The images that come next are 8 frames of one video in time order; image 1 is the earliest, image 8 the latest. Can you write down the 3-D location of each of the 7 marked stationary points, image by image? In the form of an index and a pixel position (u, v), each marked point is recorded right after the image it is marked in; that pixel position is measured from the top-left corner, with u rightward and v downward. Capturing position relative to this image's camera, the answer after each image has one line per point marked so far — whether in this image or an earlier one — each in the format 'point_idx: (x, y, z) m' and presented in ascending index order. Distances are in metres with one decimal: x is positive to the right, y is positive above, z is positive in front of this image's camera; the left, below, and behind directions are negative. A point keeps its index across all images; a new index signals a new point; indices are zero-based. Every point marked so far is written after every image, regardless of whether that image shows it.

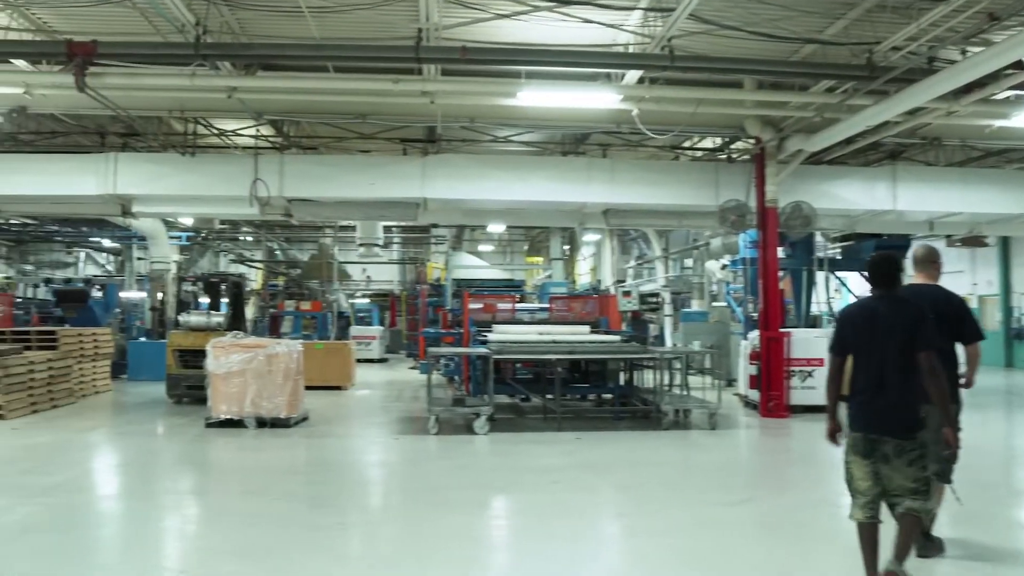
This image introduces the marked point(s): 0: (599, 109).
0: (+0.8, +1.6, +9.2) m
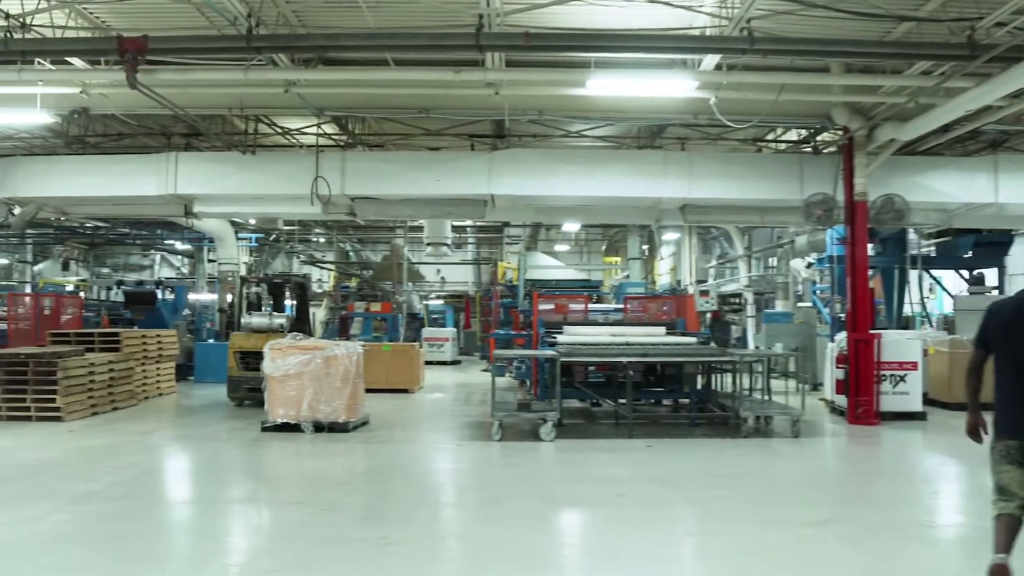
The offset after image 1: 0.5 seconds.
0: (+1.4, +1.6, +8.7) m
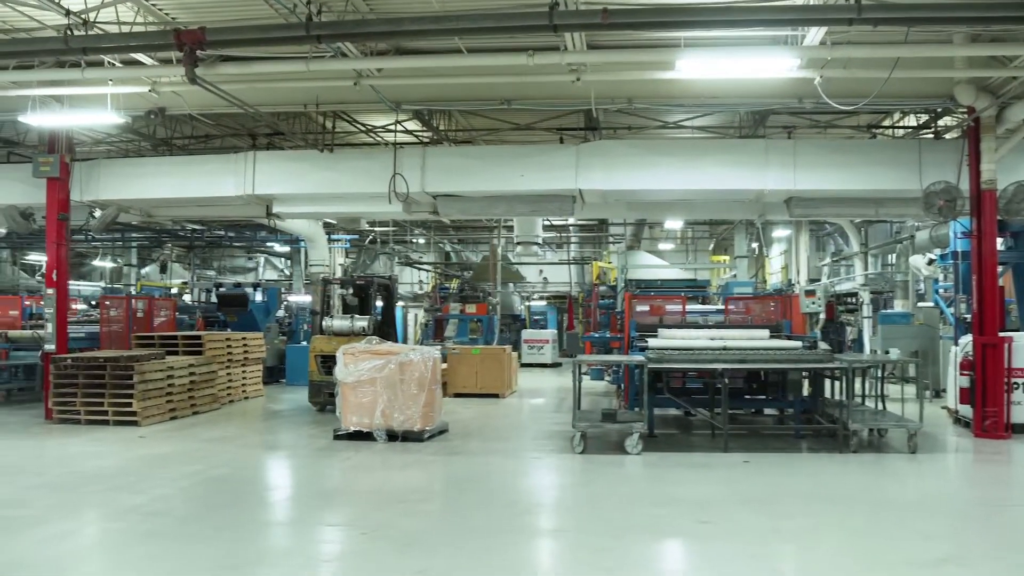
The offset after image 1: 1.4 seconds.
0: (+2.0, +1.6, +7.9) m
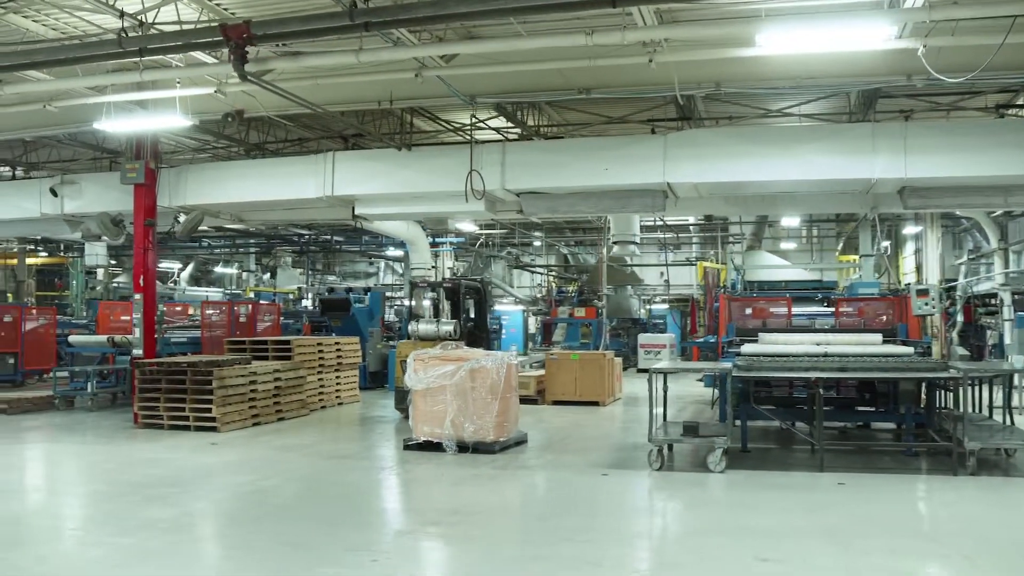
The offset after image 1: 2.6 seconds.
0: (+2.5, +1.6, +7.1) m
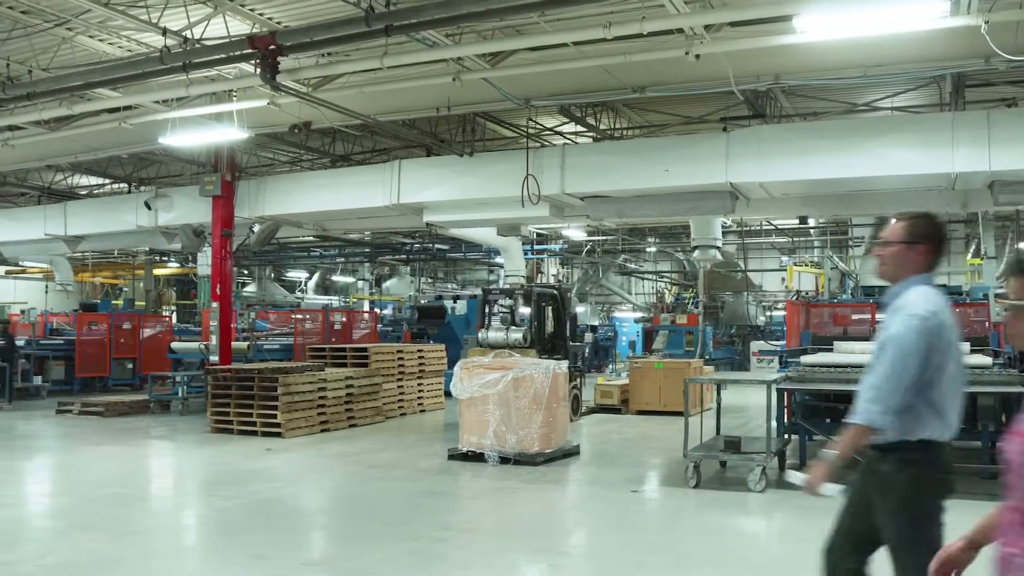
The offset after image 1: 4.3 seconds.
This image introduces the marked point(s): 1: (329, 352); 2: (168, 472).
0: (+2.7, +1.6, +6.5) m
1: (-1.9, -0.7, +10.7) m
2: (-2.6, -1.4, +7.8) m
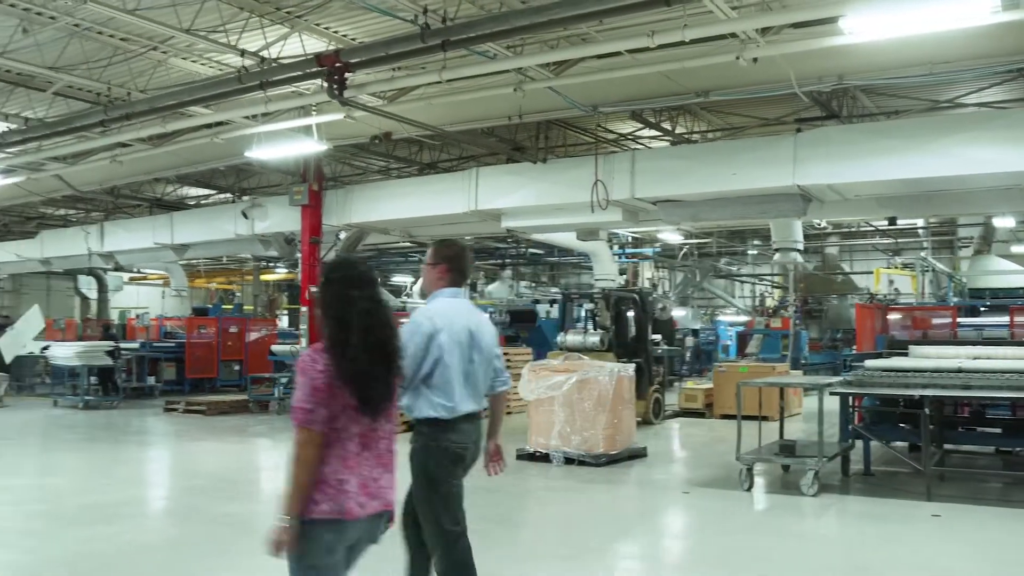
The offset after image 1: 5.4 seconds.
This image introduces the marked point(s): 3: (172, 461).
0: (+3.0, +1.6, +6.3) m
1: (-1.1, -0.7, +11.1) m
2: (-2.1, -1.5, +8.3) m
3: (-2.9, -1.5, +8.6) m
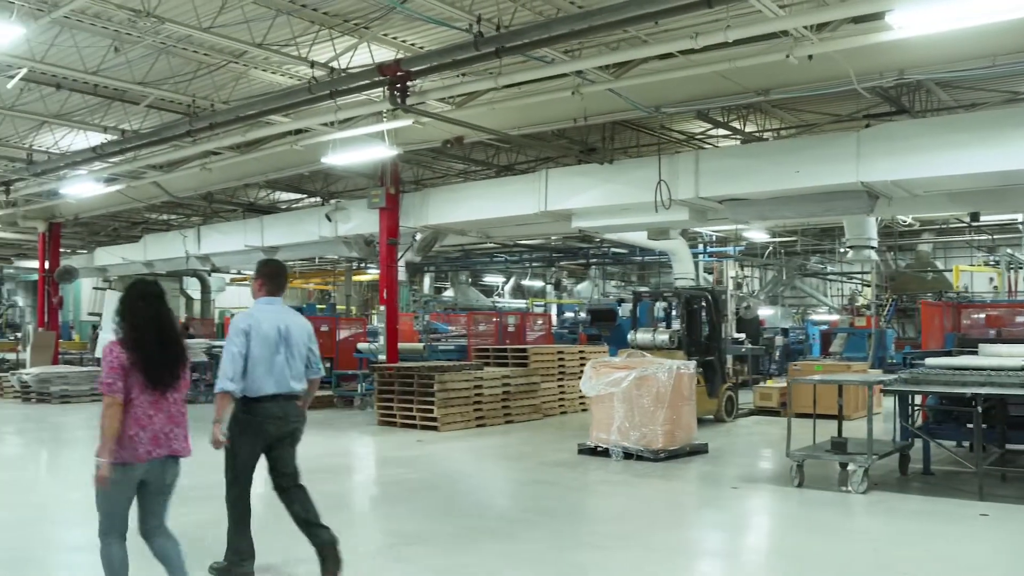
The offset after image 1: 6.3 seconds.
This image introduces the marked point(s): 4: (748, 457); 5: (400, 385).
0: (+3.3, +1.6, +6.2) m
1: (-0.2, -0.7, +11.4) m
2: (-1.6, -1.5, +8.7) m
3: (-2.3, -1.5, +9.1) m
4: (+1.9, -1.4, +8.3) m
5: (-1.1, -1.0, +10.2) m
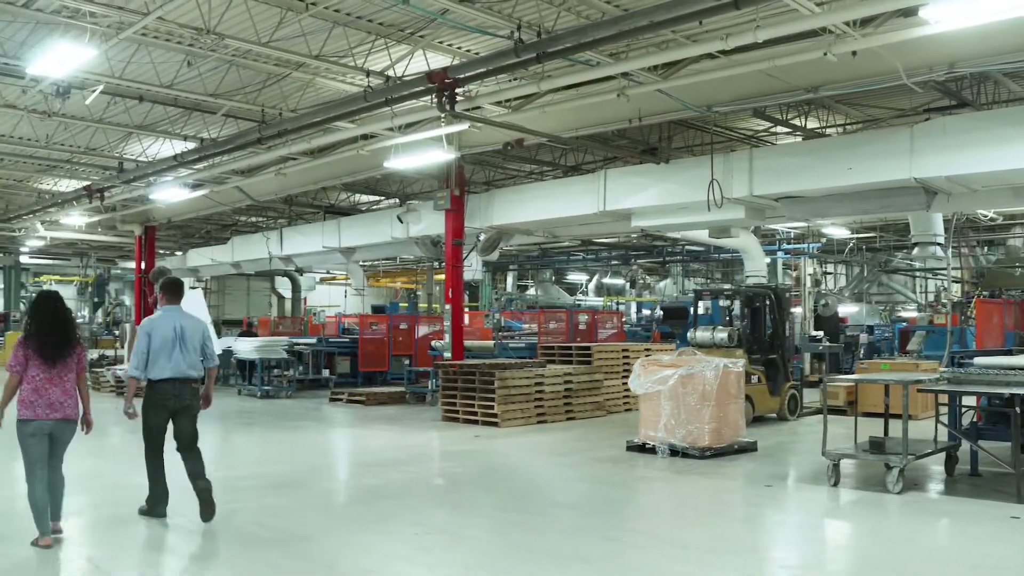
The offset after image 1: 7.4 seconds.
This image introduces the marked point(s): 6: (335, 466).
0: (+3.5, +1.6, +6.0) m
1: (+0.5, -0.7, +11.5) m
2: (-1.1, -1.4, +9.0) m
3: (-1.8, -1.5, +9.5) m
4: (+2.4, -1.4, +8.2) m
5: (-0.5, -1.0, +10.5) m
6: (-1.3, -1.4, +8.0) m
